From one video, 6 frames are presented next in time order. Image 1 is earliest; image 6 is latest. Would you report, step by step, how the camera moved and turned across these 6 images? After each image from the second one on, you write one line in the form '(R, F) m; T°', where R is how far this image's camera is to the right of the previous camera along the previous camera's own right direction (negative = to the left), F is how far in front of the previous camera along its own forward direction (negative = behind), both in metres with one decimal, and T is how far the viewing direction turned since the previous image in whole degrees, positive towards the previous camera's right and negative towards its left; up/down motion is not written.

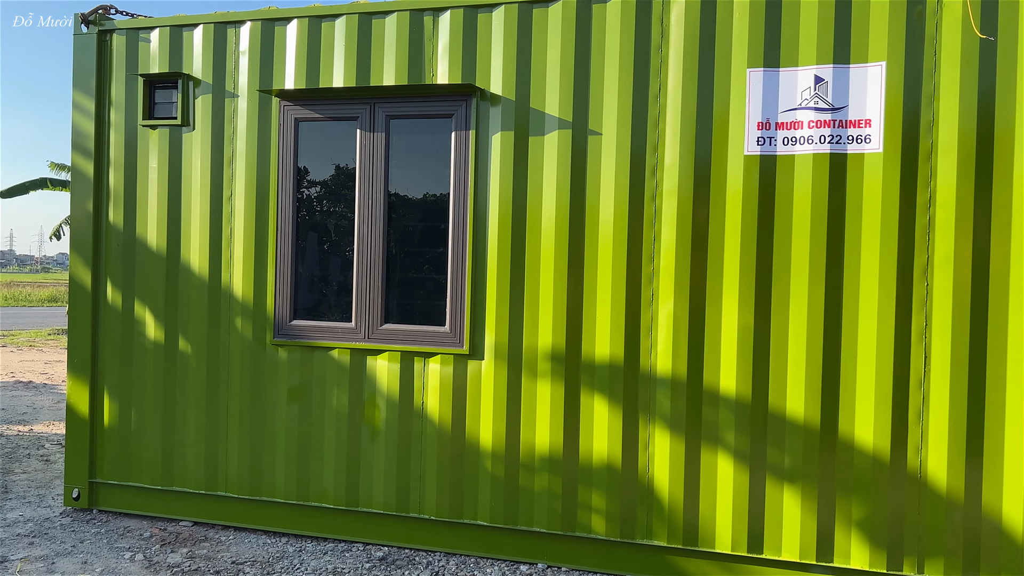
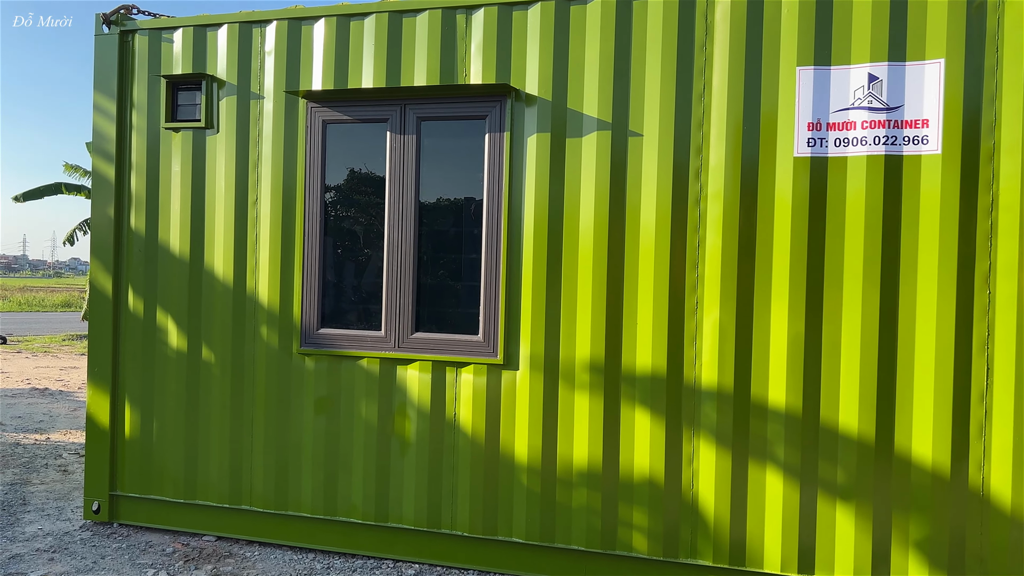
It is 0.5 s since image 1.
(-0.1, +0.1) m; -1°
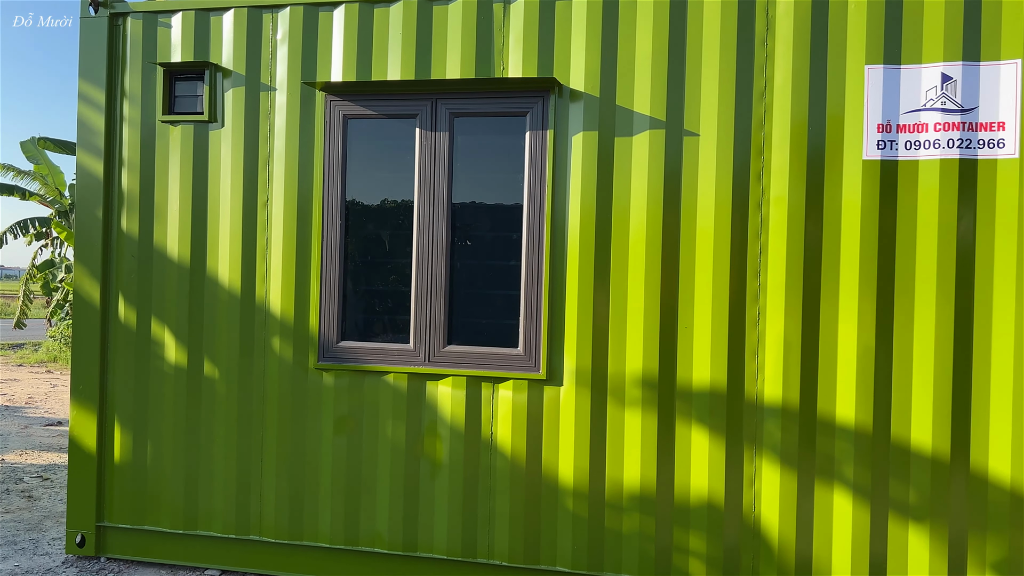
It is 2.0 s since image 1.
(-0.4, +0.2) m; +3°
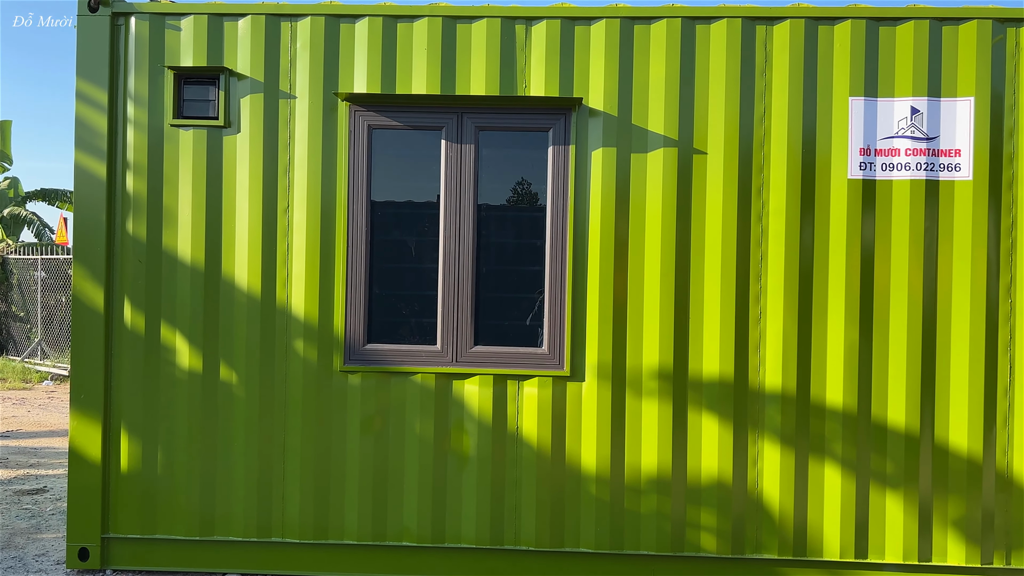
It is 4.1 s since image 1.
(-0.5, -0.1) m; +8°
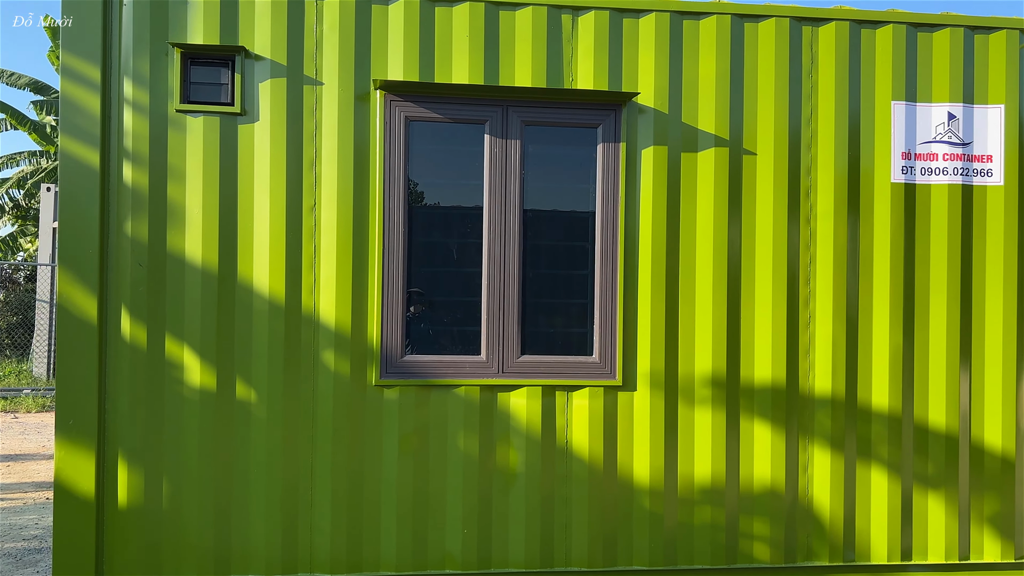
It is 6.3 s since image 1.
(-0.5, +0.2) m; +7°
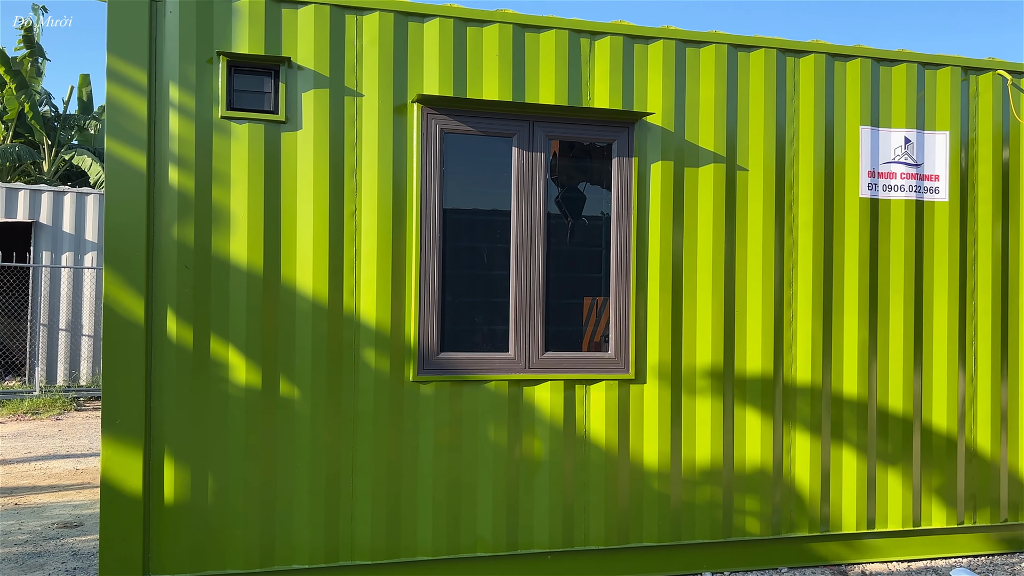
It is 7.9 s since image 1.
(-0.4, -0.2) m; +6°
